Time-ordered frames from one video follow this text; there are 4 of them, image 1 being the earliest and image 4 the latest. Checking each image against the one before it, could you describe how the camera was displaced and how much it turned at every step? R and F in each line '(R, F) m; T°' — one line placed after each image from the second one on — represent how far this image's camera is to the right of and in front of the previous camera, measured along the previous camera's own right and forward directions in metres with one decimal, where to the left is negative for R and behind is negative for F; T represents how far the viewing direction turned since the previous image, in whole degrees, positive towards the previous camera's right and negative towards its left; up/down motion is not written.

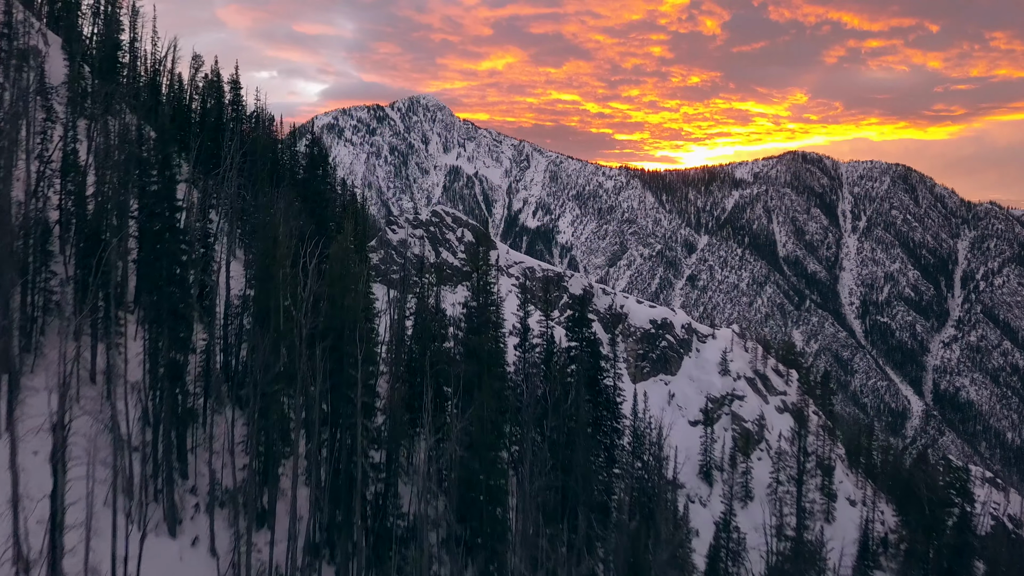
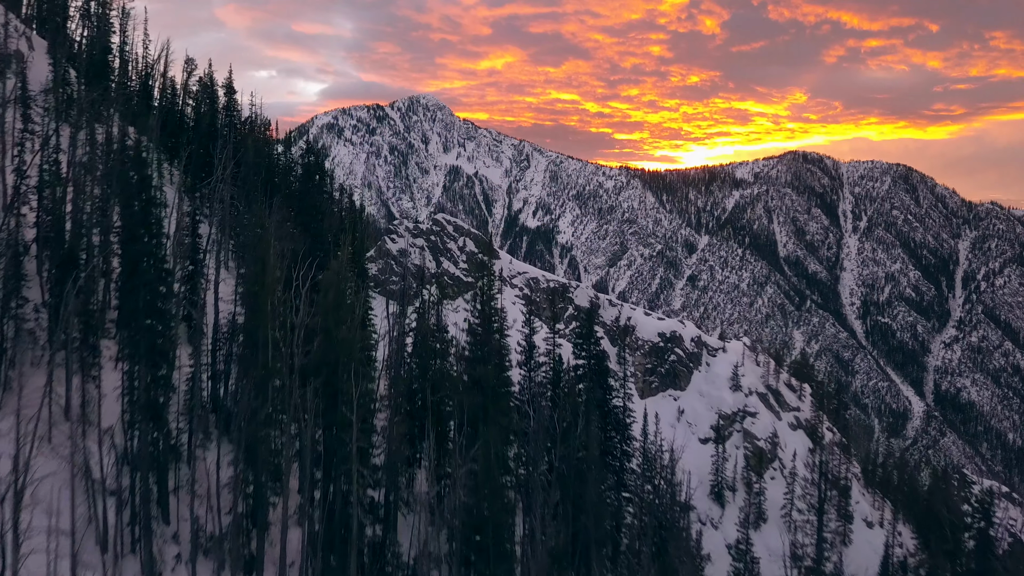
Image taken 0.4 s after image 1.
(-0.2, +2.3) m; 0°
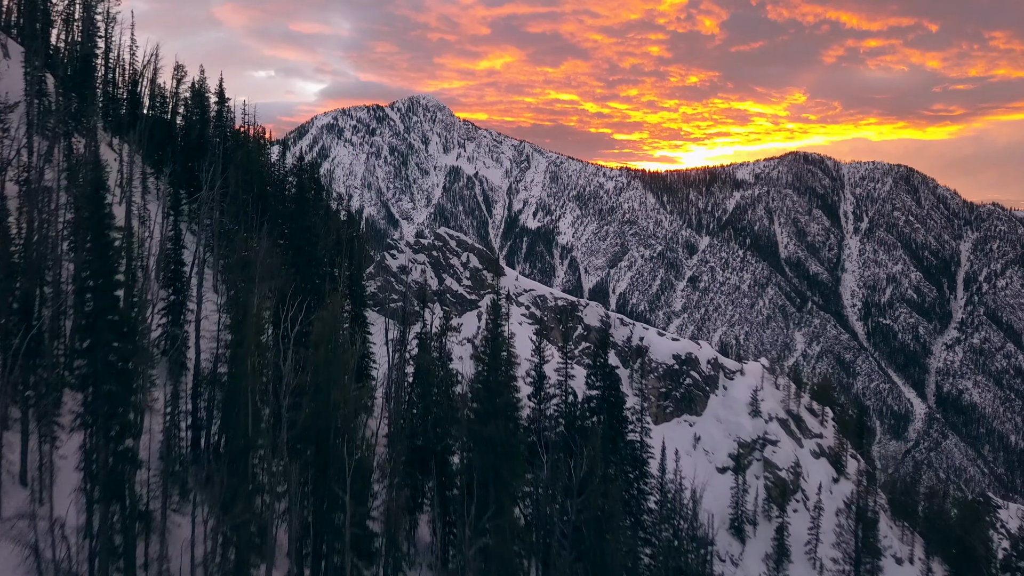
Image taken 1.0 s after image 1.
(-0.4, +3.4) m; 0°
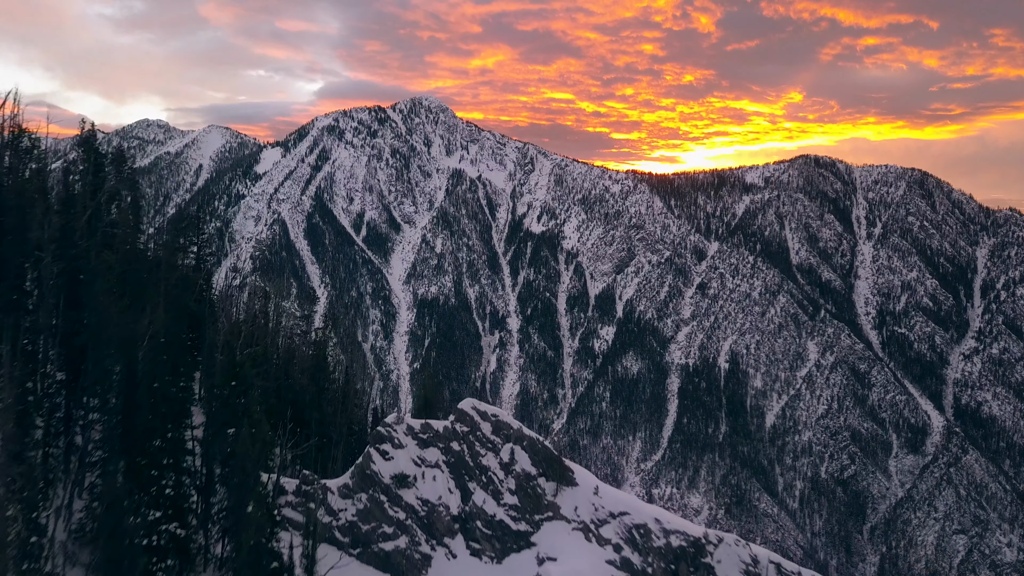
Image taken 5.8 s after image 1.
(-2.9, +27.2) m; 0°
